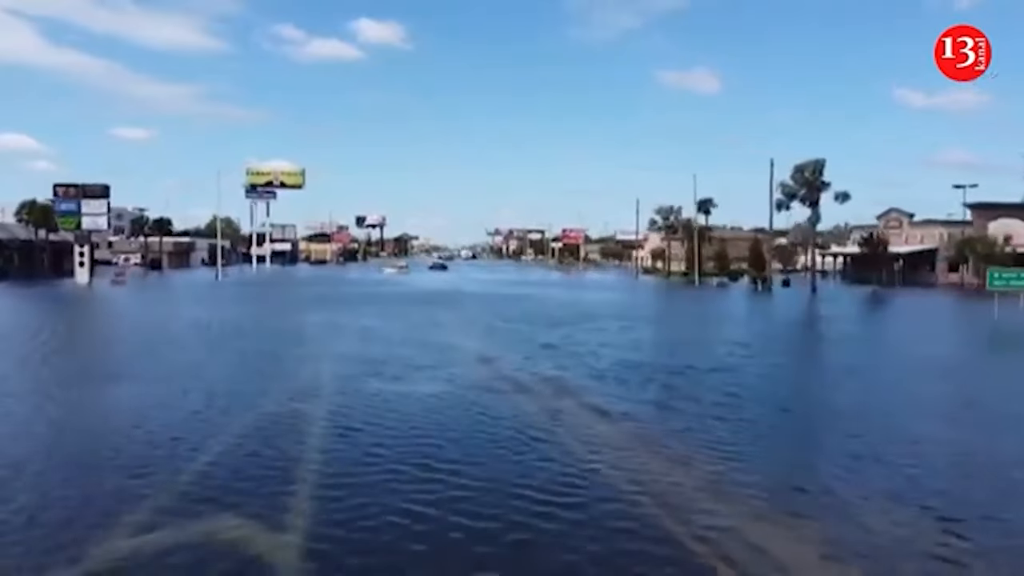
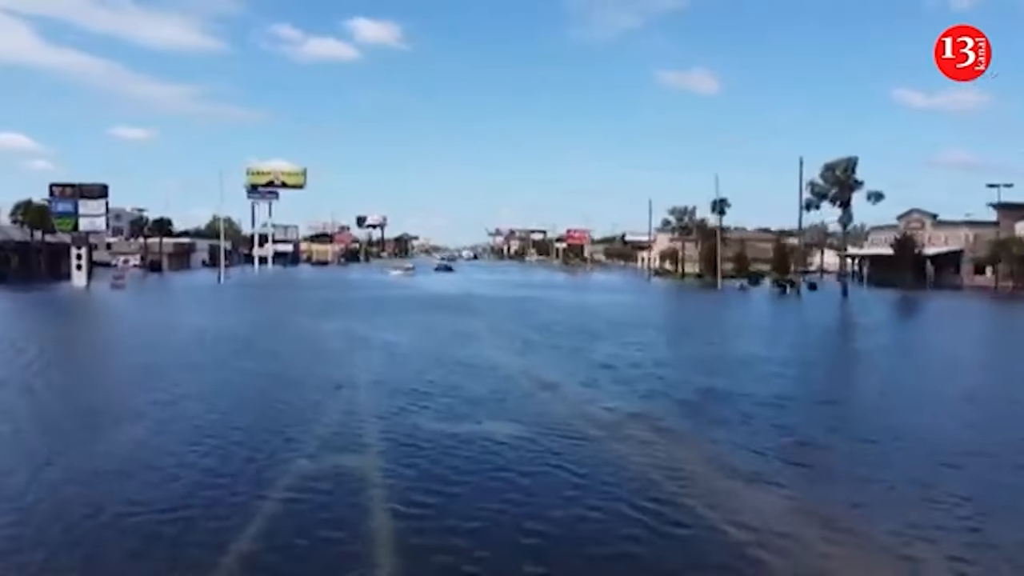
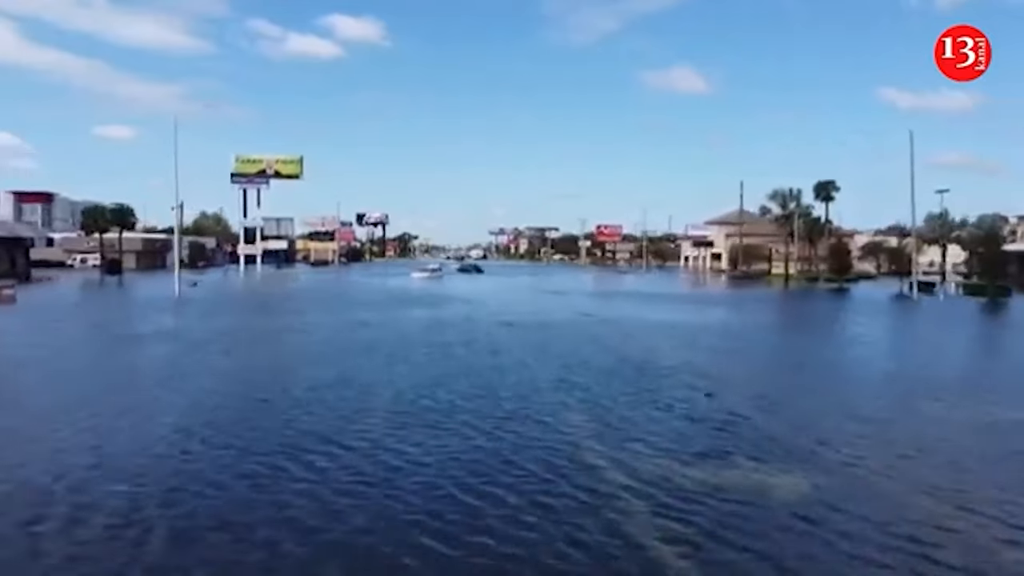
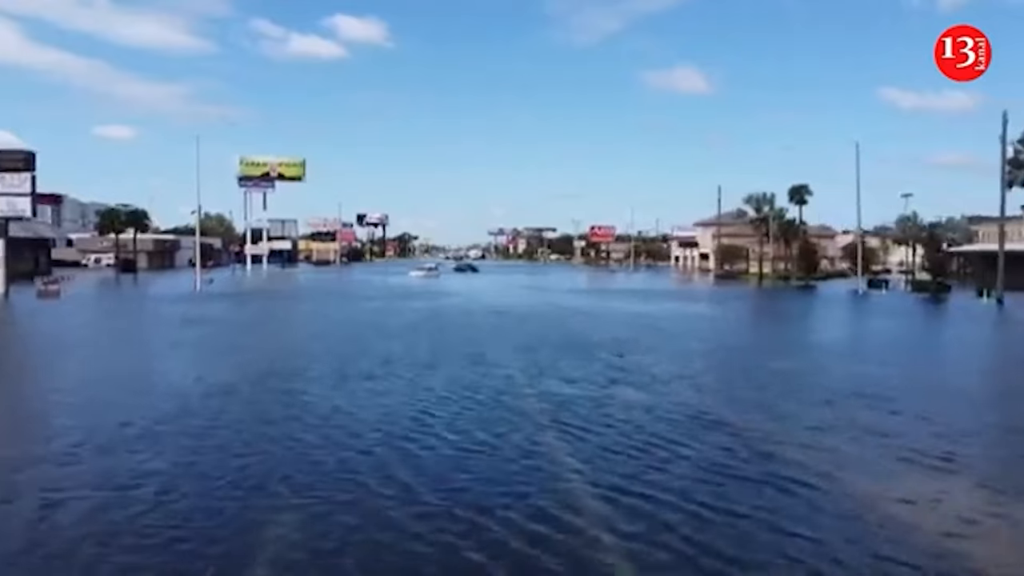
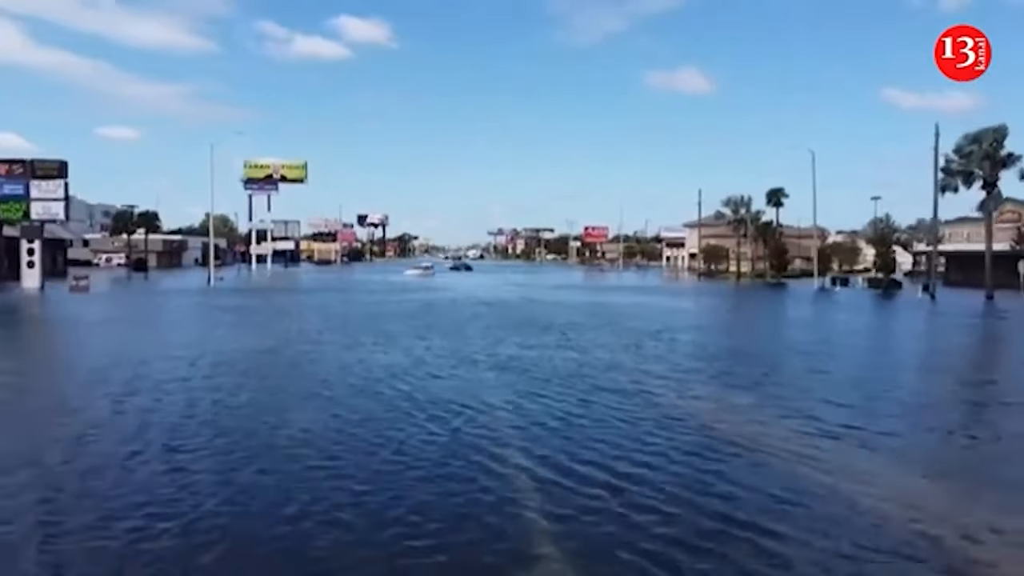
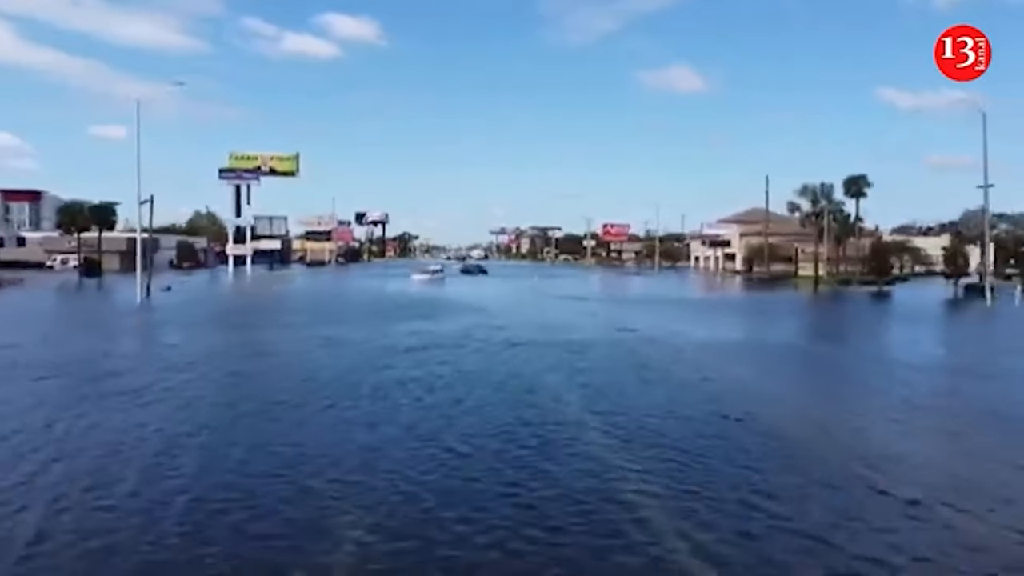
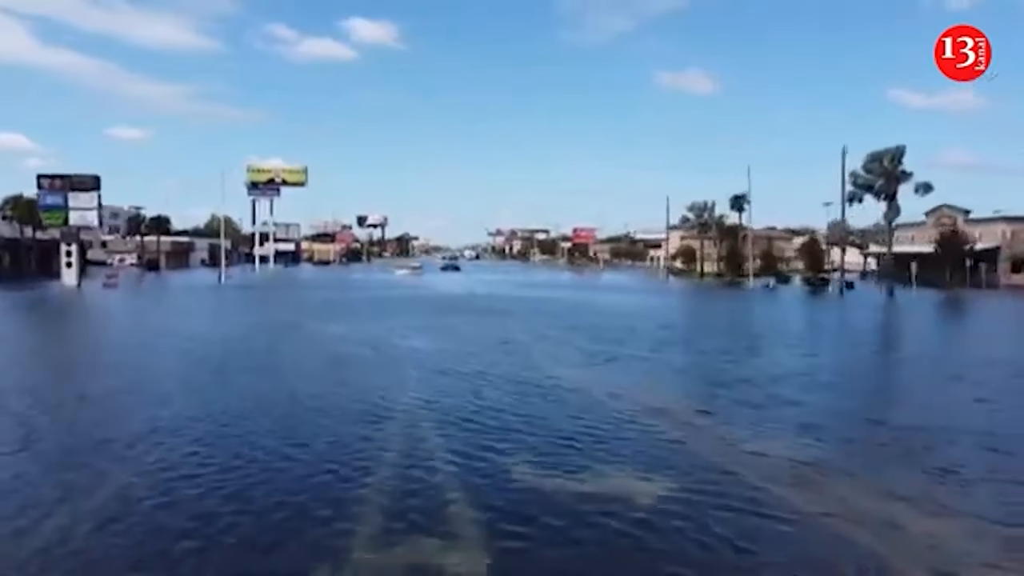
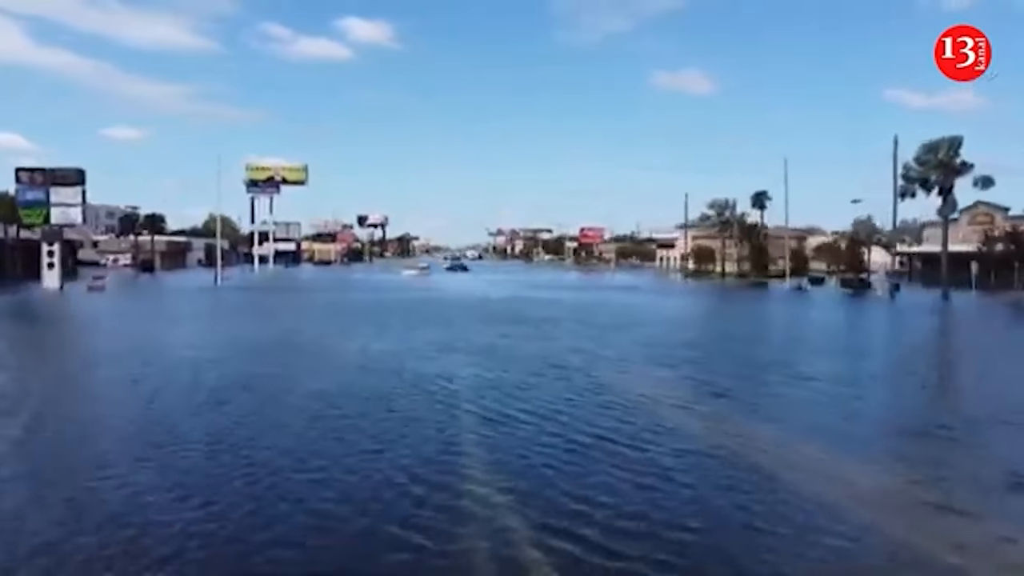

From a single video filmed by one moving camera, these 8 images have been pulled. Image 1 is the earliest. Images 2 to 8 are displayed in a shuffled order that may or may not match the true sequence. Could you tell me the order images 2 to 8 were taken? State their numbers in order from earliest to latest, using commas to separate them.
2, 7, 8, 5, 4, 3, 6
